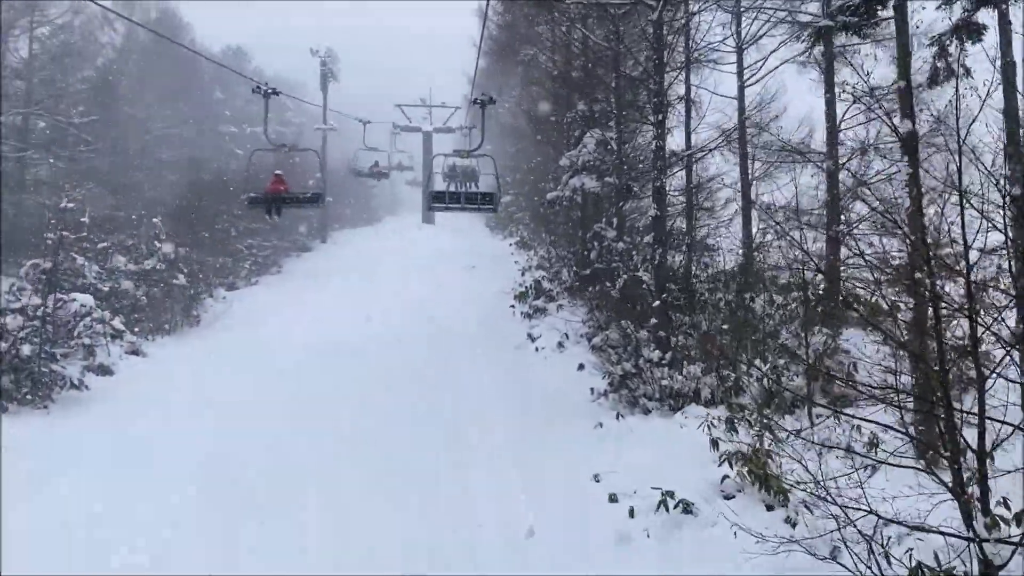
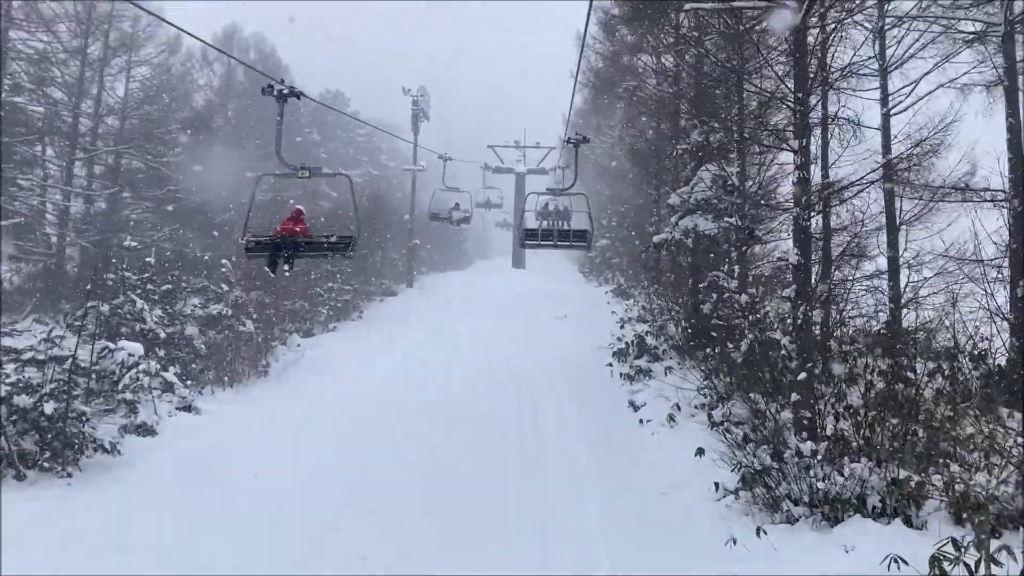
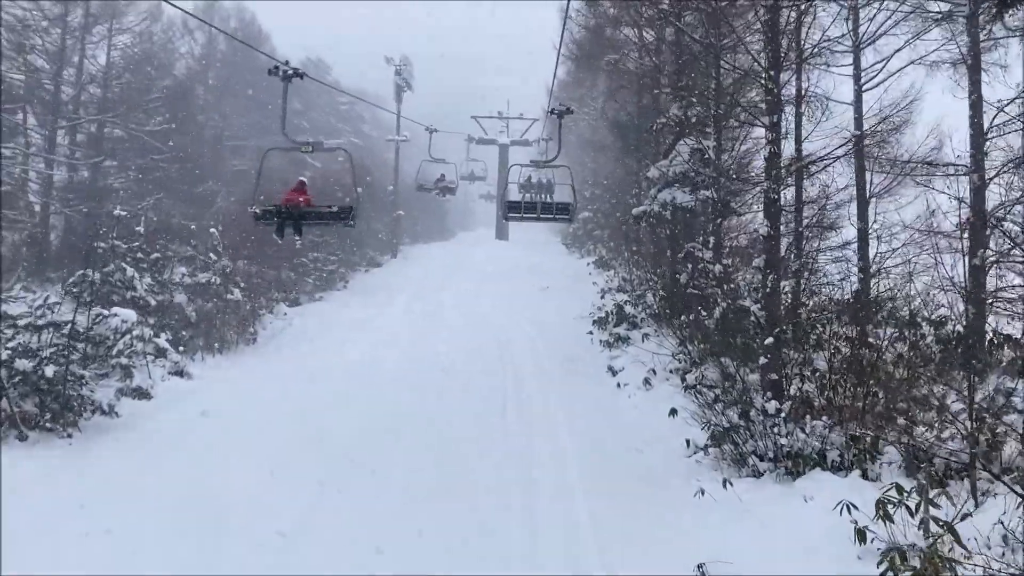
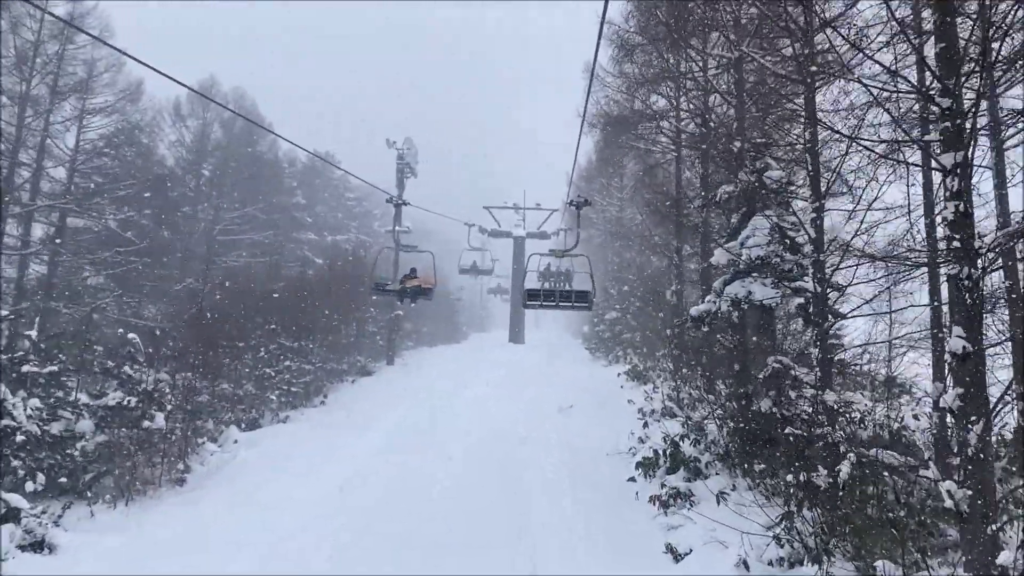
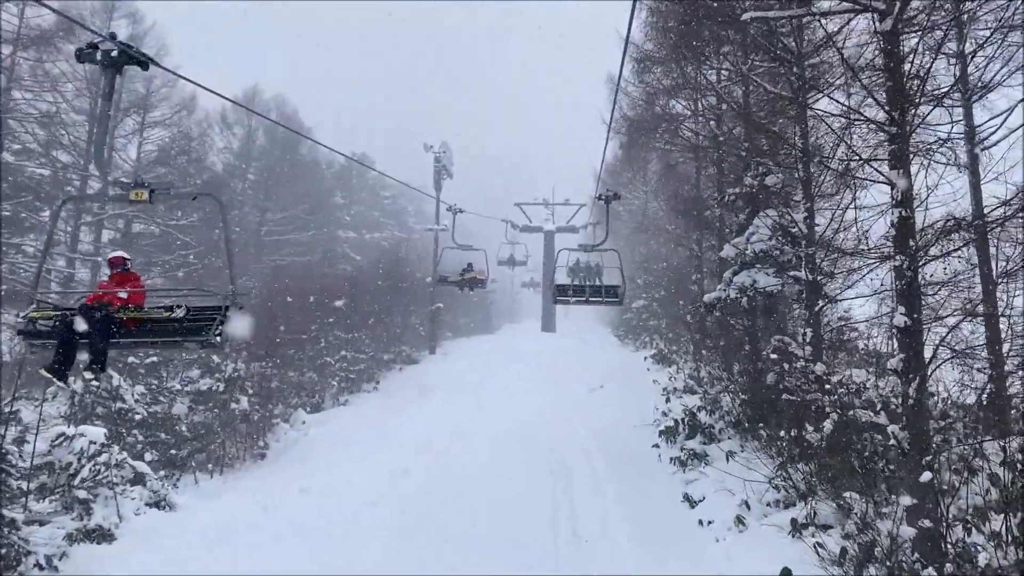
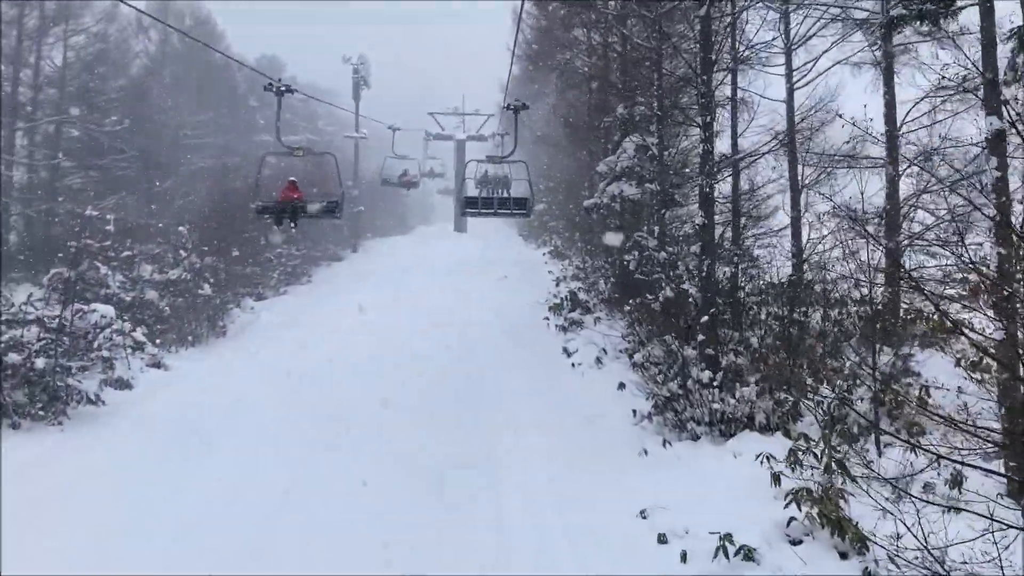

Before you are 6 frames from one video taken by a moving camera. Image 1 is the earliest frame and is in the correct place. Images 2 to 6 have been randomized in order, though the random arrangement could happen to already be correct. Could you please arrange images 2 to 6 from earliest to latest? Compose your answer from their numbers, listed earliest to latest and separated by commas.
6, 3, 2, 5, 4
